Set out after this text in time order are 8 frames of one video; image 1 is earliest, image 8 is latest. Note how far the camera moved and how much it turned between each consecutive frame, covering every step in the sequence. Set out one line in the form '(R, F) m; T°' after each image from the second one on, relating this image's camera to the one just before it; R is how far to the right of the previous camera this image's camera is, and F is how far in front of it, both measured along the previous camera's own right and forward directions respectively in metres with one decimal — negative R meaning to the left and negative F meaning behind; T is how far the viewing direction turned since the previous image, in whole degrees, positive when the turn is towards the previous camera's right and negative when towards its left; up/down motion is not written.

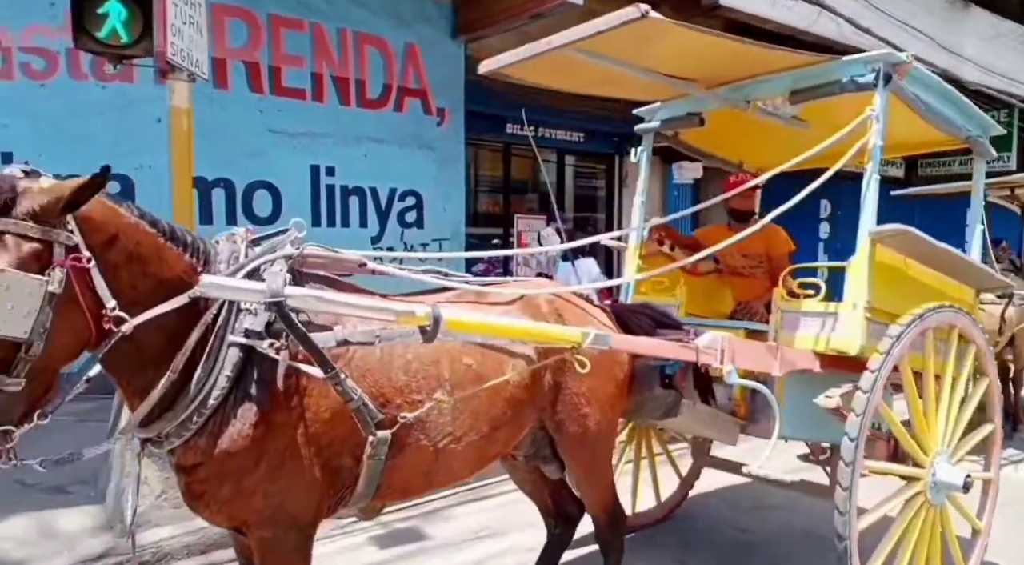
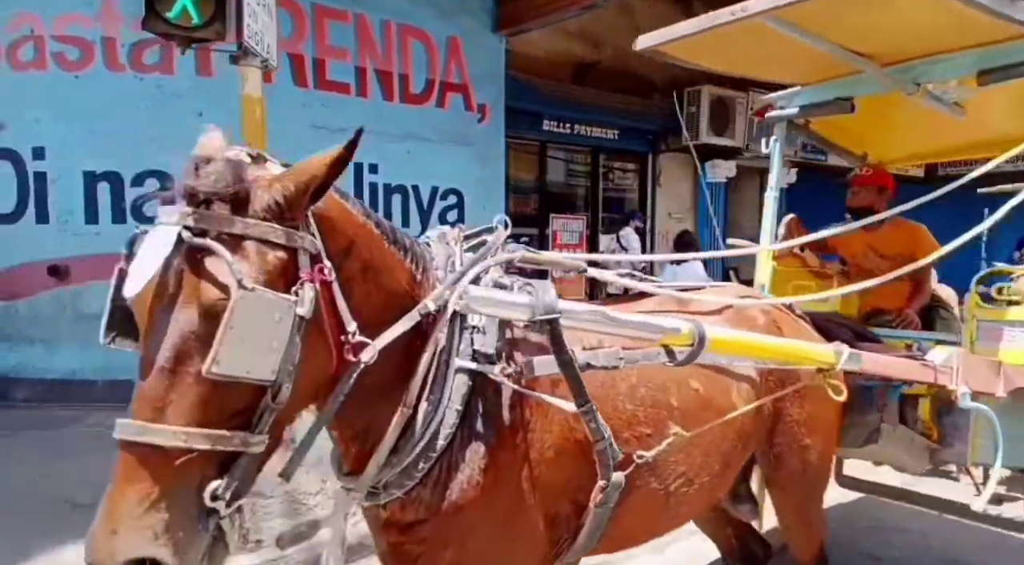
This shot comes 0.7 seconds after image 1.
(-0.7, +0.4) m; +1°
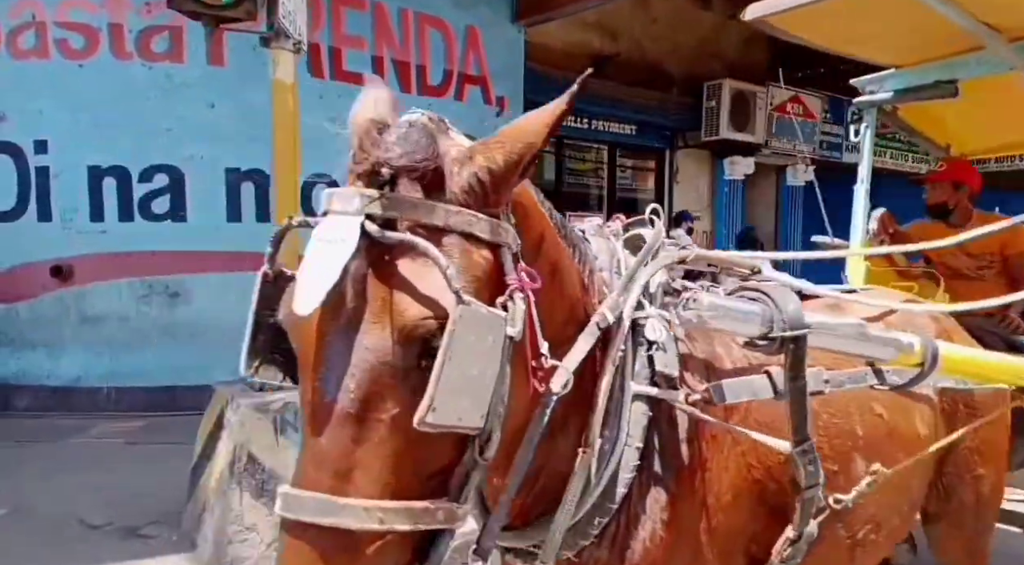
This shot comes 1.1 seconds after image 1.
(-0.4, +0.3) m; +1°
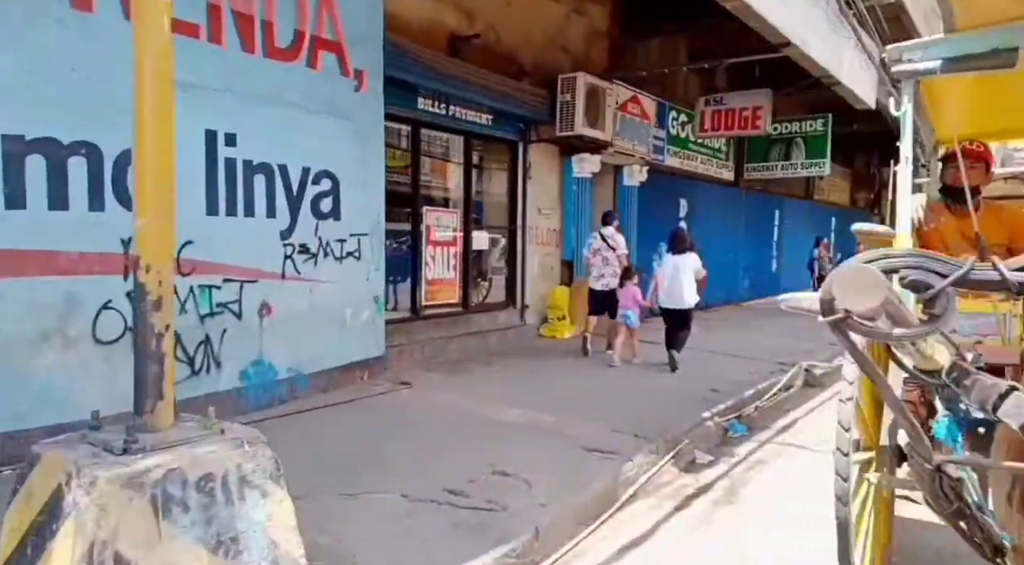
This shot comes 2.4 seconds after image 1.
(-0.8, +1.1) m; +16°
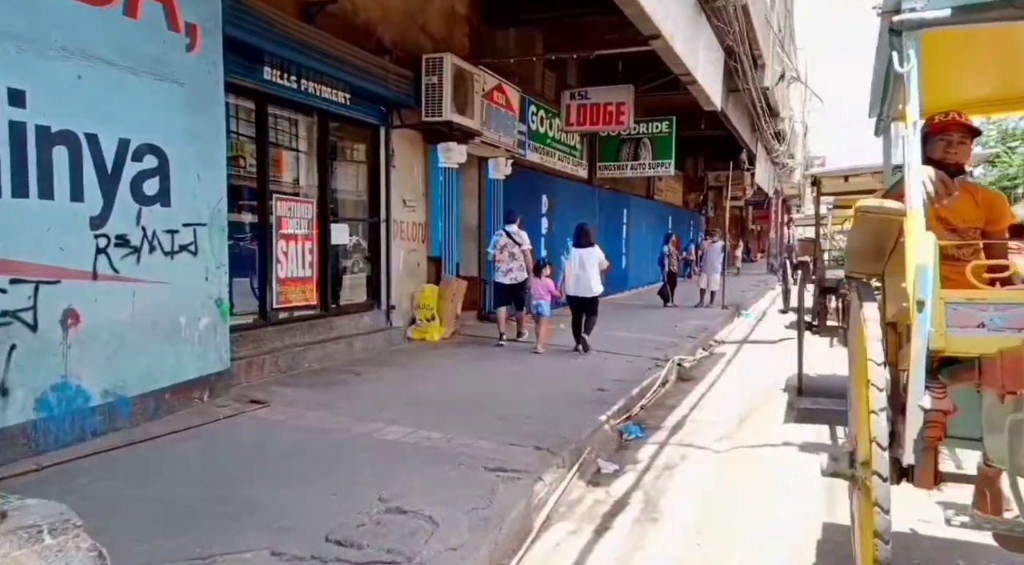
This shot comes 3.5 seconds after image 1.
(-0.3, +0.9) m; +13°
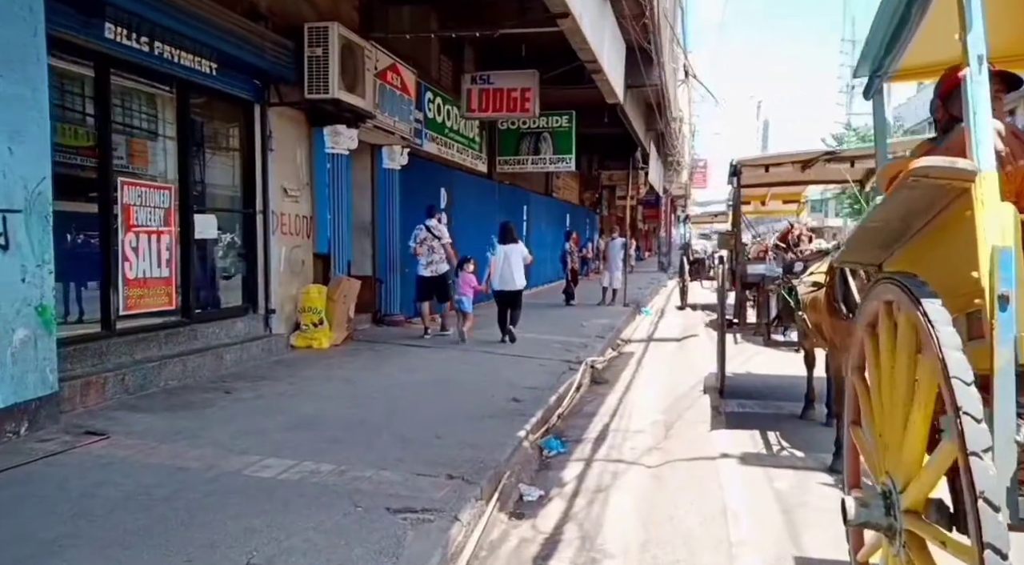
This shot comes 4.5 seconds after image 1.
(-0.1, +0.9) m; +8°
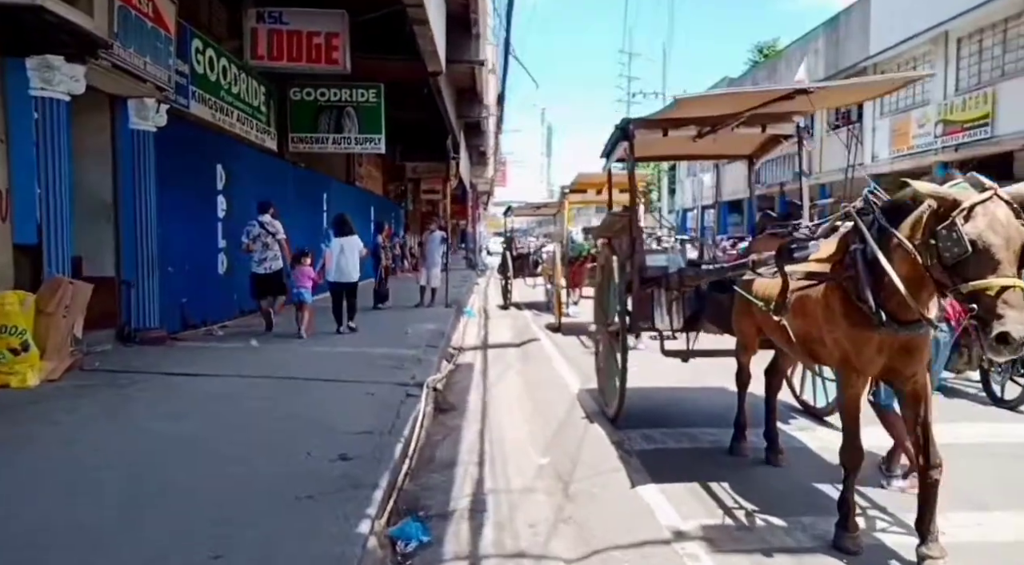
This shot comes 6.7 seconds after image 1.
(-0.2, +2.2) m; +16°
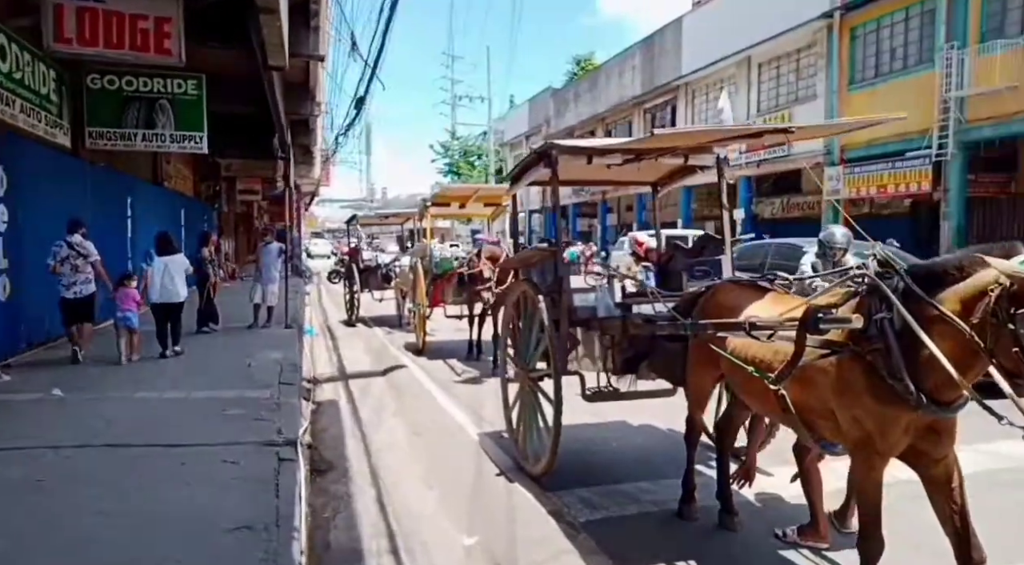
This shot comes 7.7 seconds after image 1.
(-0.6, +0.9) m; +14°
